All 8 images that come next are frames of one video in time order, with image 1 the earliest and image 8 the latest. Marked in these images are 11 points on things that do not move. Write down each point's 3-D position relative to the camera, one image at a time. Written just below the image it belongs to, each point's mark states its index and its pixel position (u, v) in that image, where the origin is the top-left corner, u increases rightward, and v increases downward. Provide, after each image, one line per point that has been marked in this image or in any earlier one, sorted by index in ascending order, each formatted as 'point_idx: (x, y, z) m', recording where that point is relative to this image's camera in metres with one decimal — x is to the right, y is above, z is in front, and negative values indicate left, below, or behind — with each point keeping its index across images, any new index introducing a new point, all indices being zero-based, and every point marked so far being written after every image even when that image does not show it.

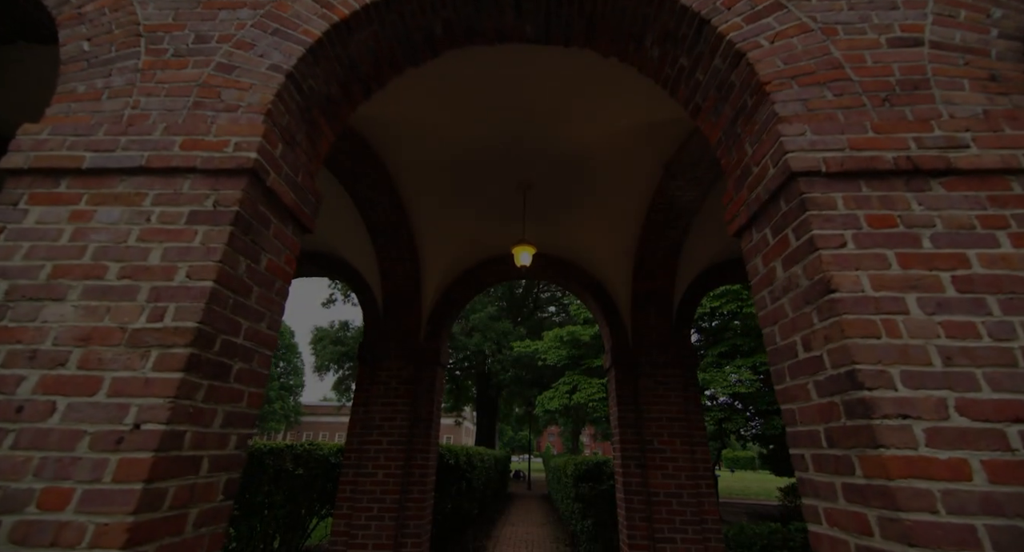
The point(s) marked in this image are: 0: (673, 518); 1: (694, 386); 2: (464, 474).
0: (+1.6, -2.3, +4.0) m
1: (+2.0, -1.2, +4.5) m
2: (-0.8, -3.3, +6.7) m
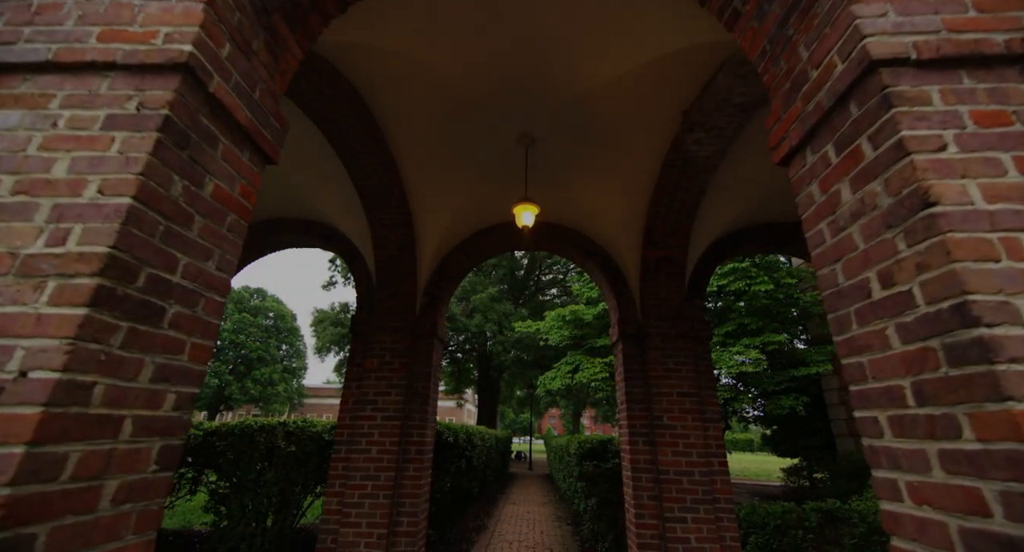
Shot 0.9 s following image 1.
0: (+1.6, -2.0, +3.7) m
1: (+2.0, -0.9, +4.3) m
2: (-0.8, -2.8, +6.5) m
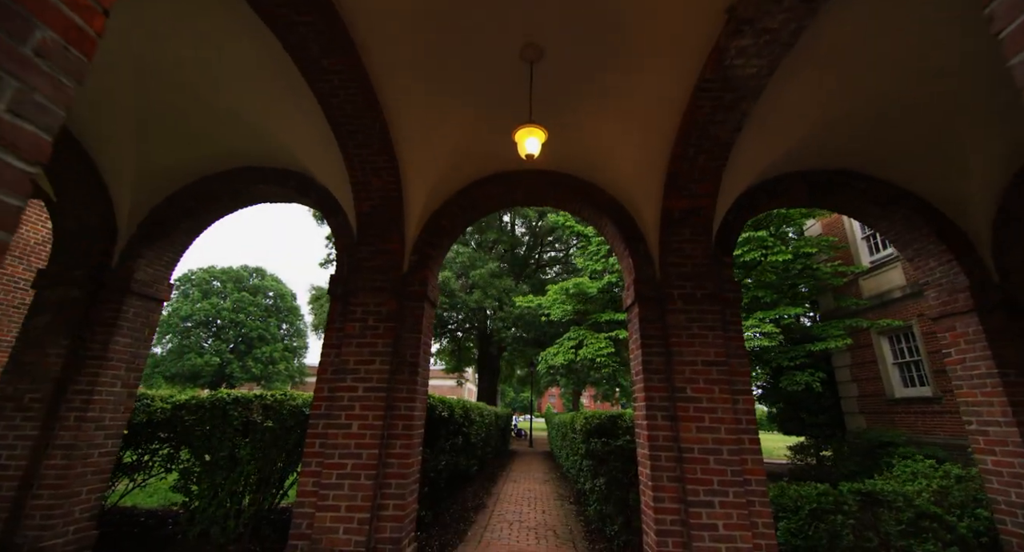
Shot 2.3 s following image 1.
0: (+1.6, -1.6, +3.3) m
1: (+2.0, -0.4, +3.7) m
2: (-0.8, -2.3, +6.1) m
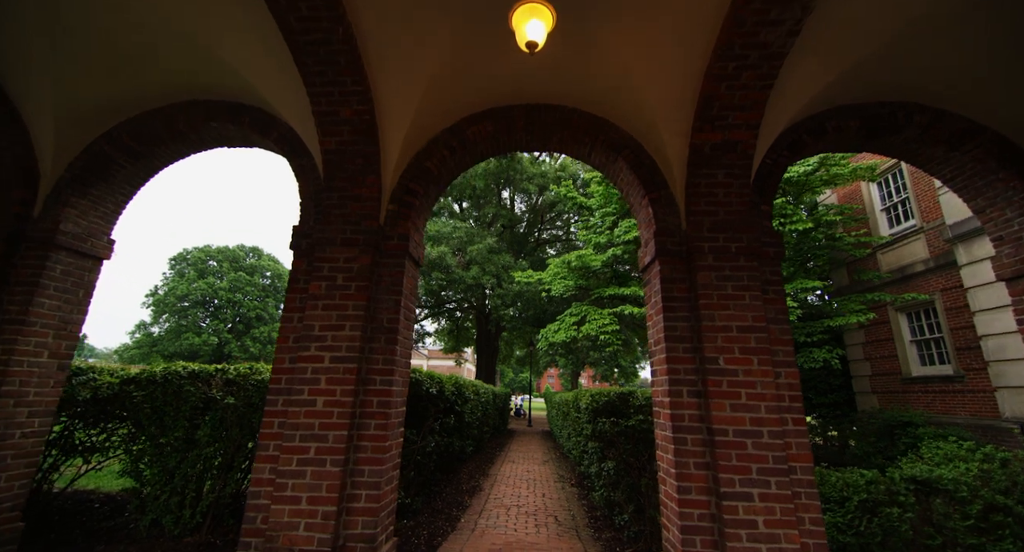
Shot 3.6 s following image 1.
0: (+1.5, -1.2, +2.7) m
1: (+2.0, -0.1, +3.1) m
2: (-0.8, -1.8, +5.6) m
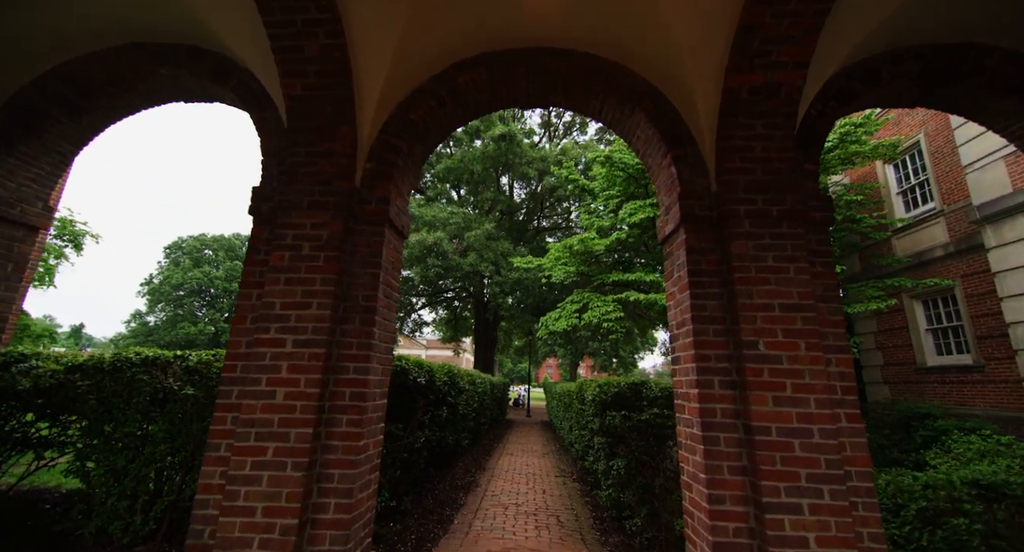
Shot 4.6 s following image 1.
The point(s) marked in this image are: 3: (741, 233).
0: (+1.5, -1.1, +2.2) m
1: (+2.0, +0.1, +2.6) m
2: (-0.8, -1.5, +5.1) m
3: (+1.4, +0.3, +2.6) m
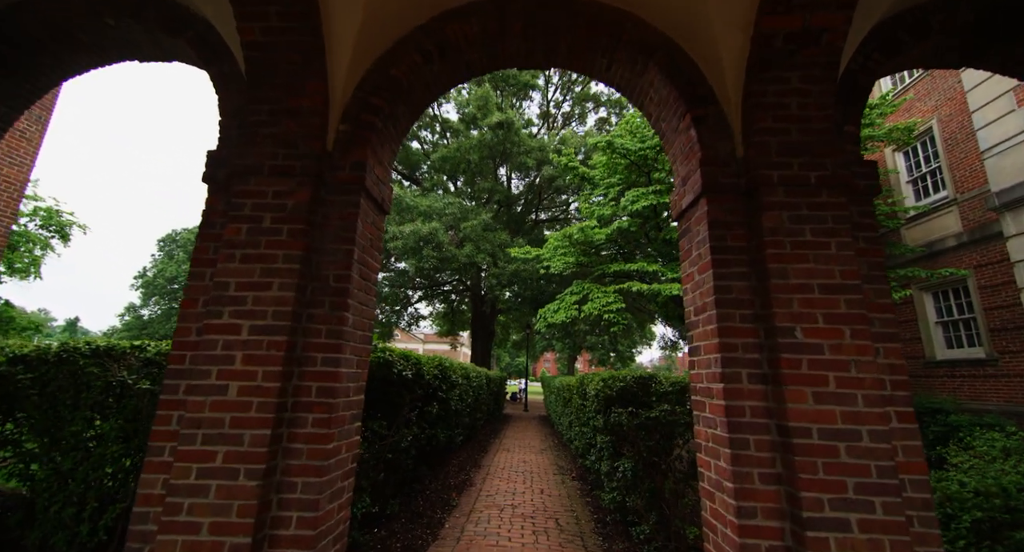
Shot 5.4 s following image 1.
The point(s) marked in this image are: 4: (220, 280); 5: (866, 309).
0: (+1.5, -0.9, +1.9) m
1: (+2.0, +0.3, +2.3) m
2: (-0.9, -1.4, +4.7) m
3: (+1.4, +0.4, +2.2) m
4: (-1.6, 0.0, +2.2) m
5: (+1.8, -0.2, +2.1) m
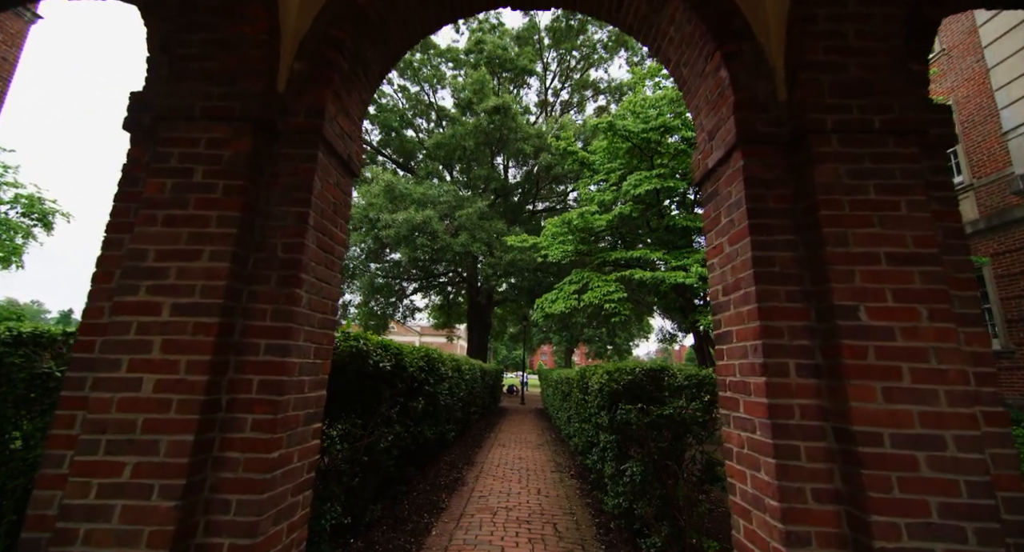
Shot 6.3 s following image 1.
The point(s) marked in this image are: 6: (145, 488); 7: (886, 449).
0: (+1.5, -0.8, +1.5) m
1: (+1.9, +0.4, +1.8) m
2: (-0.9, -1.2, +4.3) m
3: (+1.4, +0.5, +1.8) m
4: (-1.6, +0.1, +1.8) m
5: (+1.8, 0.0, +1.7) m
6: (-1.4, -0.8, +1.5) m
7: (+1.4, -0.6, +1.5) m
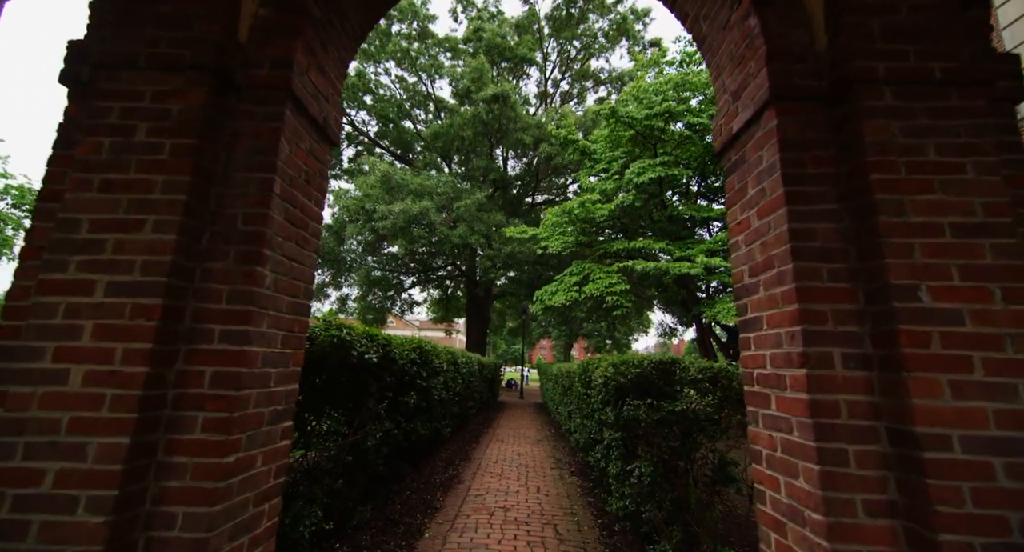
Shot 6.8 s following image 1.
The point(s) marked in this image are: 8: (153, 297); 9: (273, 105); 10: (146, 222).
0: (+1.5, -0.7, +1.2) m
1: (+1.9, +0.5, +1.6) m
2: (-0.9, -1.1, +4.1) m
3: (+1.4, +0.6, +1.5) m
4: (-1.6, +0.2, +1.5) m
5: (+1.8, +0.1, +1.4) m
6: (-1.4, -0.7, +1.3) m
7: (+1.4, -0.5, +1.3) m
8: (-1.3, -0.1, +1.4) m
9: (-1.0, +0.7, +1.7) m
10: (-1.3, +0.2, +1.5) m
